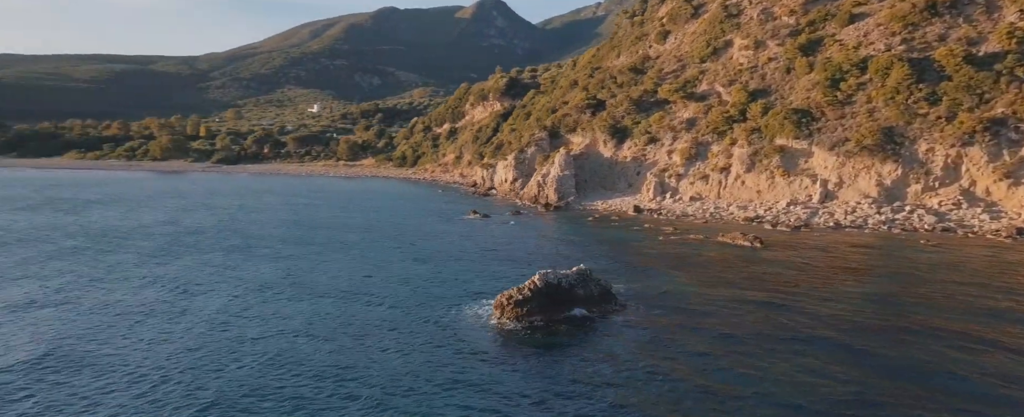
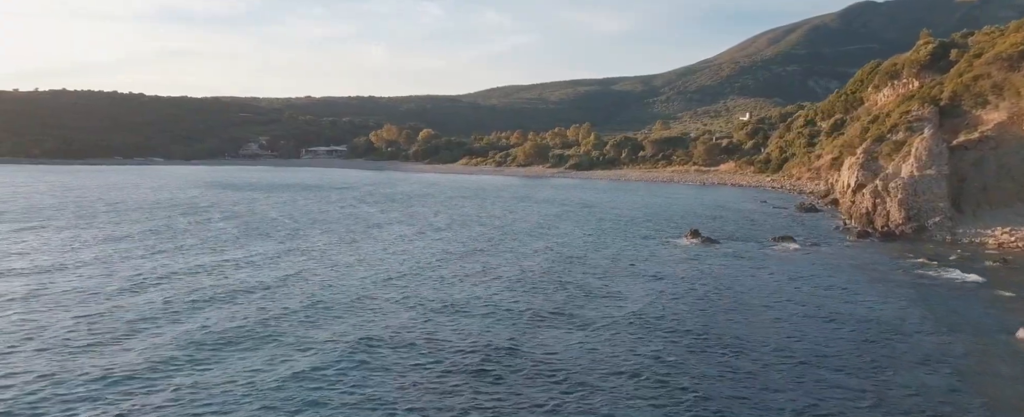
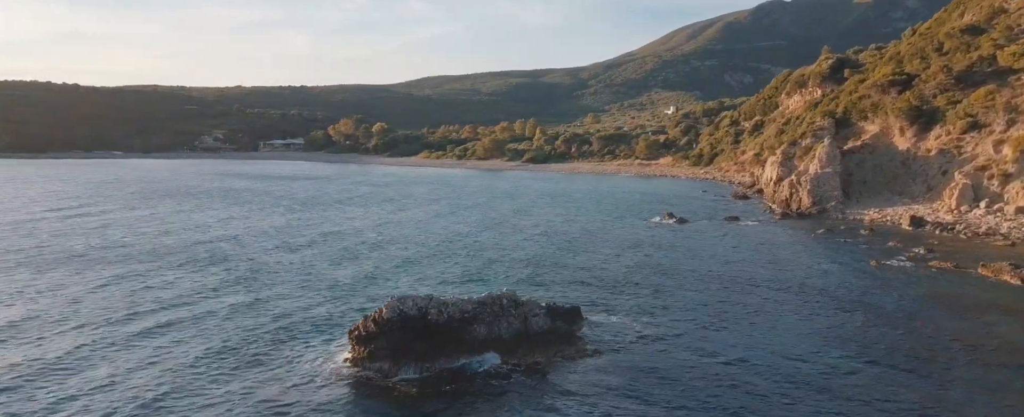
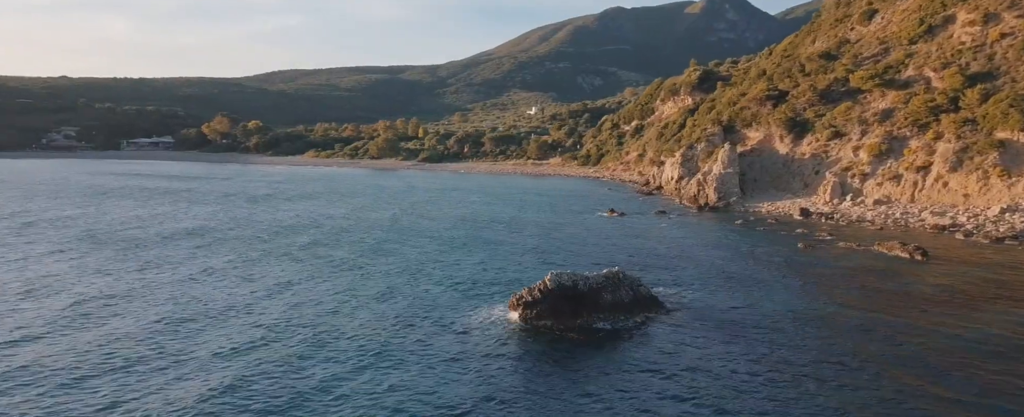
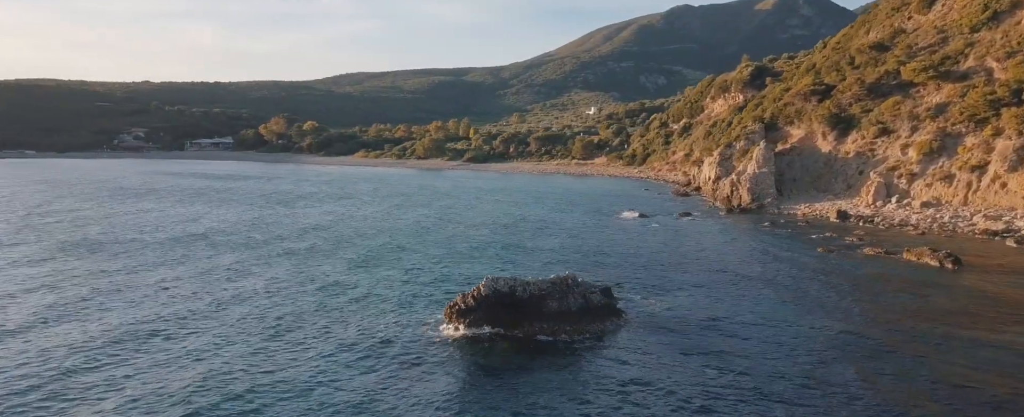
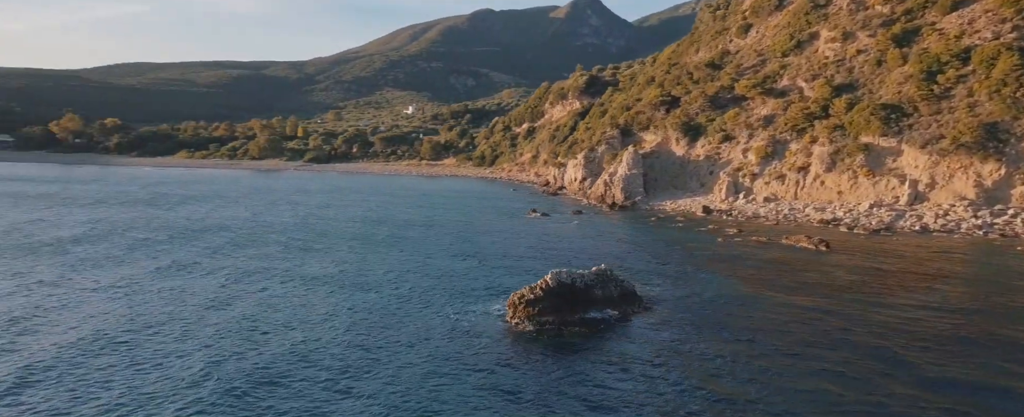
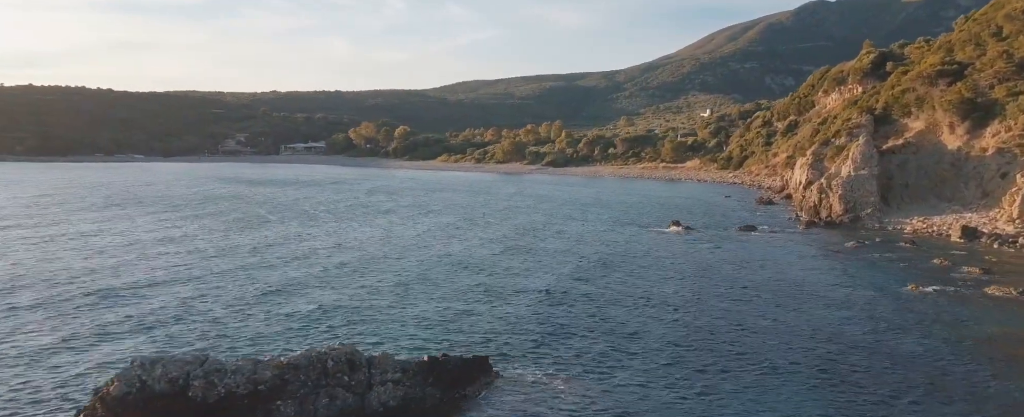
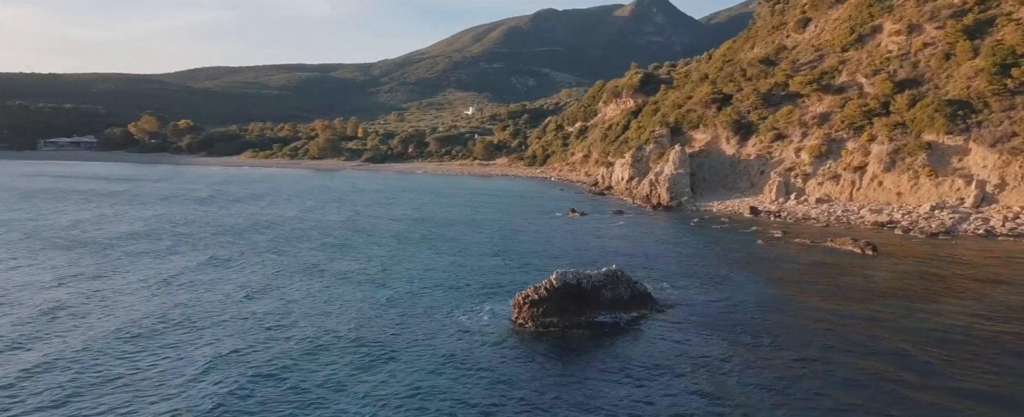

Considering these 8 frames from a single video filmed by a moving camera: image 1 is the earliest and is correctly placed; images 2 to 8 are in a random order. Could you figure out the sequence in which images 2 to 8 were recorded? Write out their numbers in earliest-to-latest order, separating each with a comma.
6, 8, 4, 5, 3, 7, 2
